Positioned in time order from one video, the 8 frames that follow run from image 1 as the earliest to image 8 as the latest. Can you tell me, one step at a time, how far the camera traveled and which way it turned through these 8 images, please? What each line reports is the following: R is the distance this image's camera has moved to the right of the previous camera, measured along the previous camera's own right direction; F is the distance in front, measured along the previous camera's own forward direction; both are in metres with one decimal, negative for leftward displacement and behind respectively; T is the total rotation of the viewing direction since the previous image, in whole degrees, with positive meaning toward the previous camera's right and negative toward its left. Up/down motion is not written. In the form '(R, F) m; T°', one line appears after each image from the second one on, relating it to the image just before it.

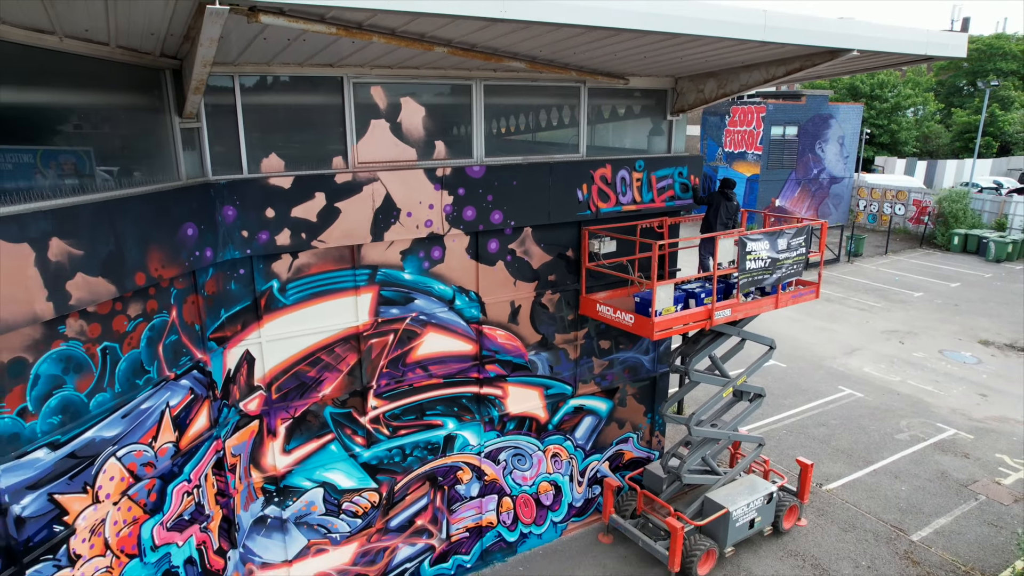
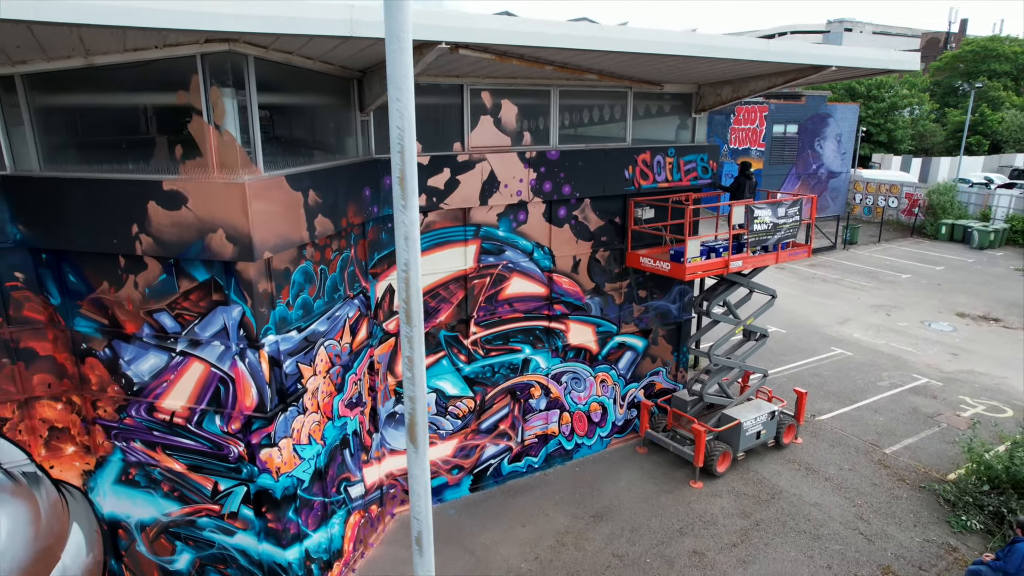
(-0.8, -2.2) m; 0°
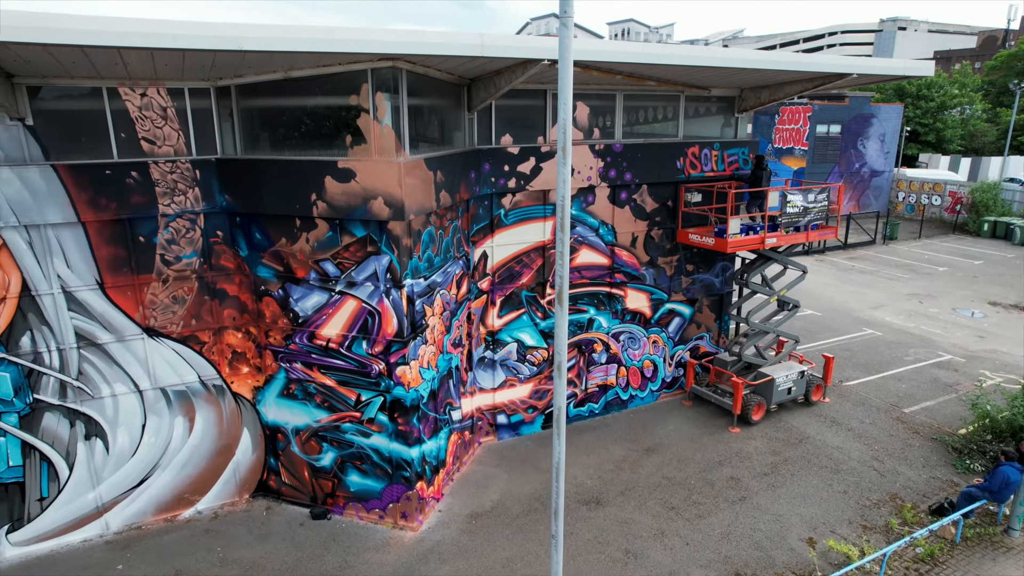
(-0.4, -1.9) m; -3°
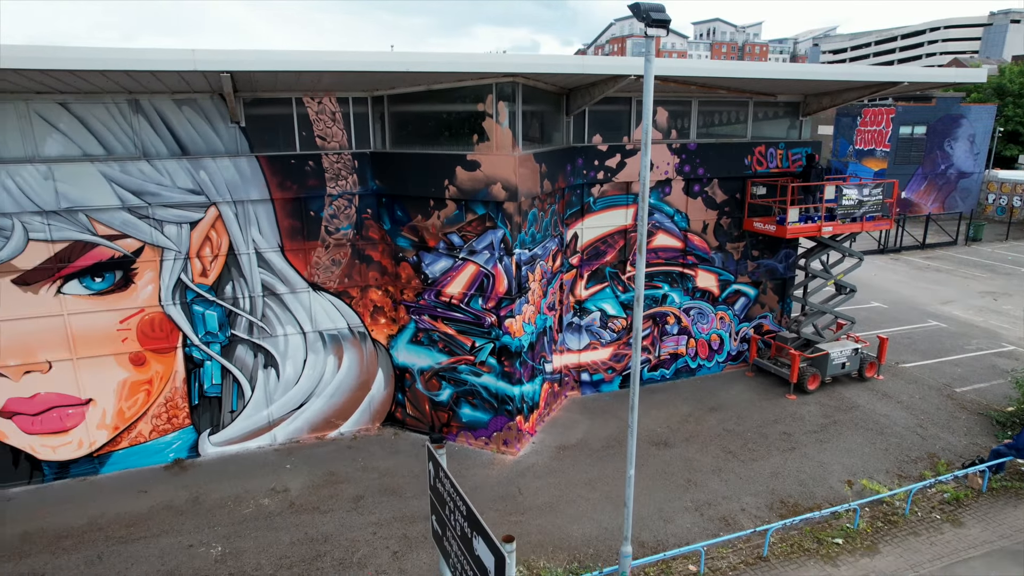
(-0.2, -2.0) m; -6°
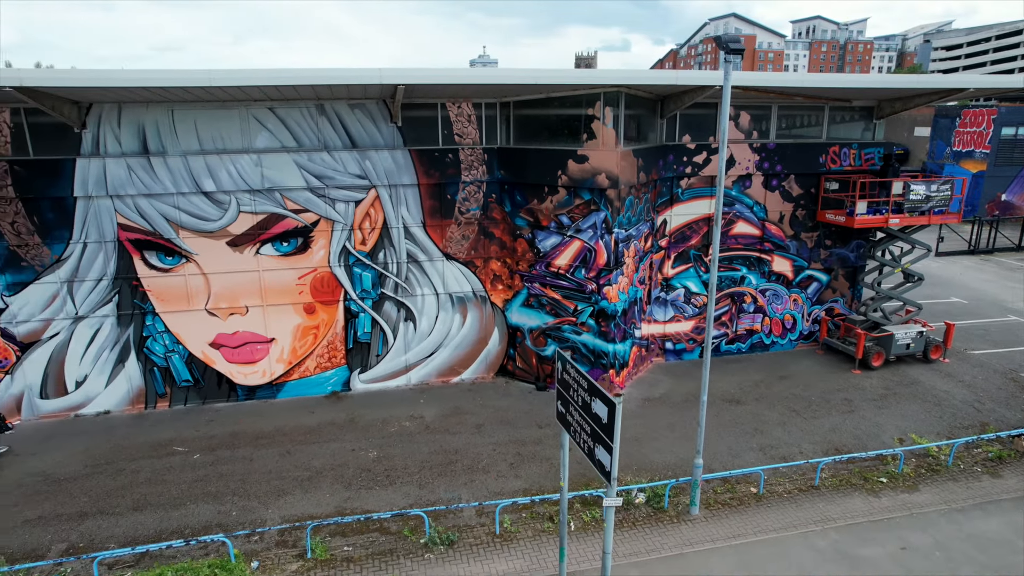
(-0.3, -2.2) m; -7°
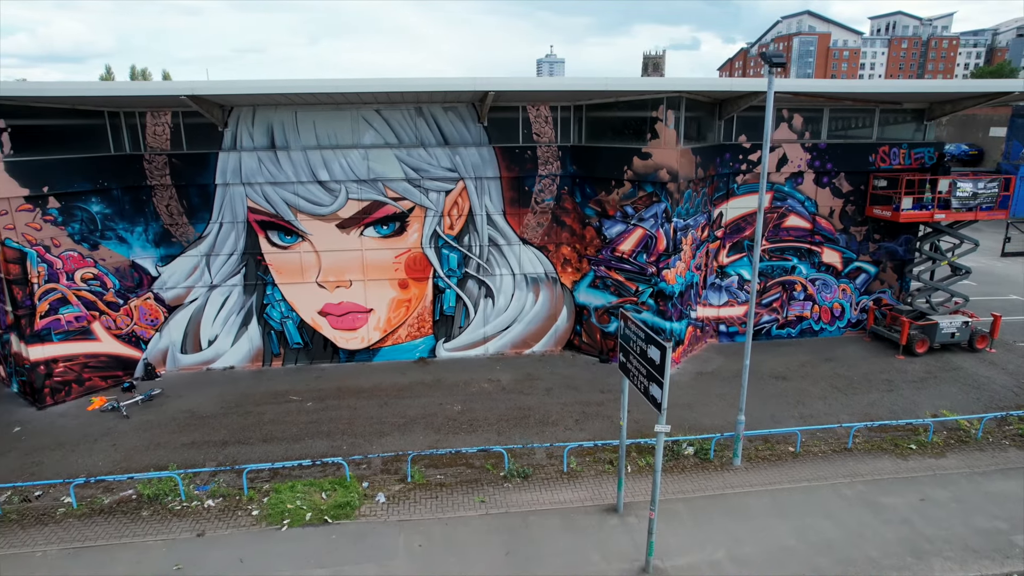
(-0.1, -1.7) m; -5°
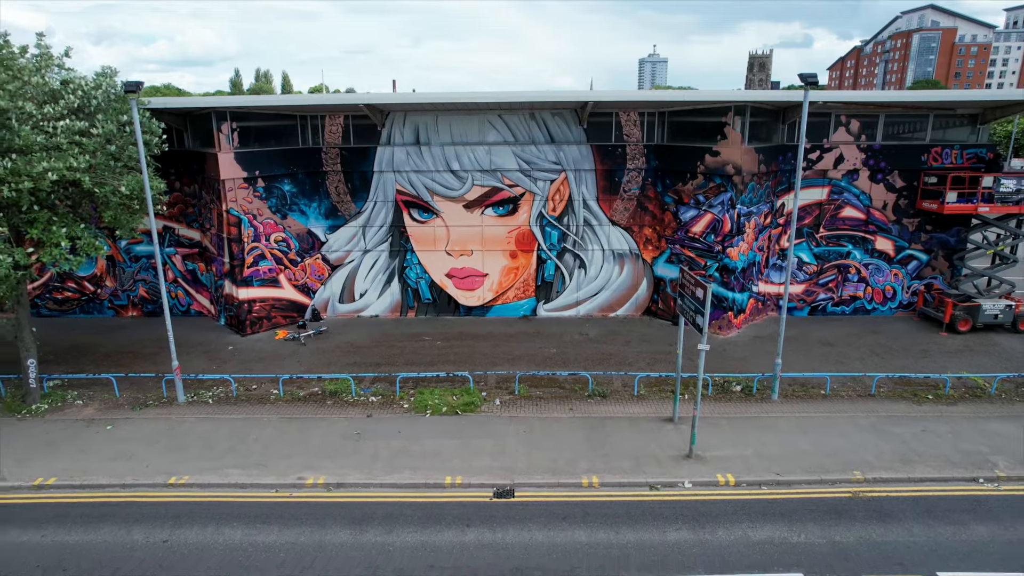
(+0.2, -3.5) m; -8°
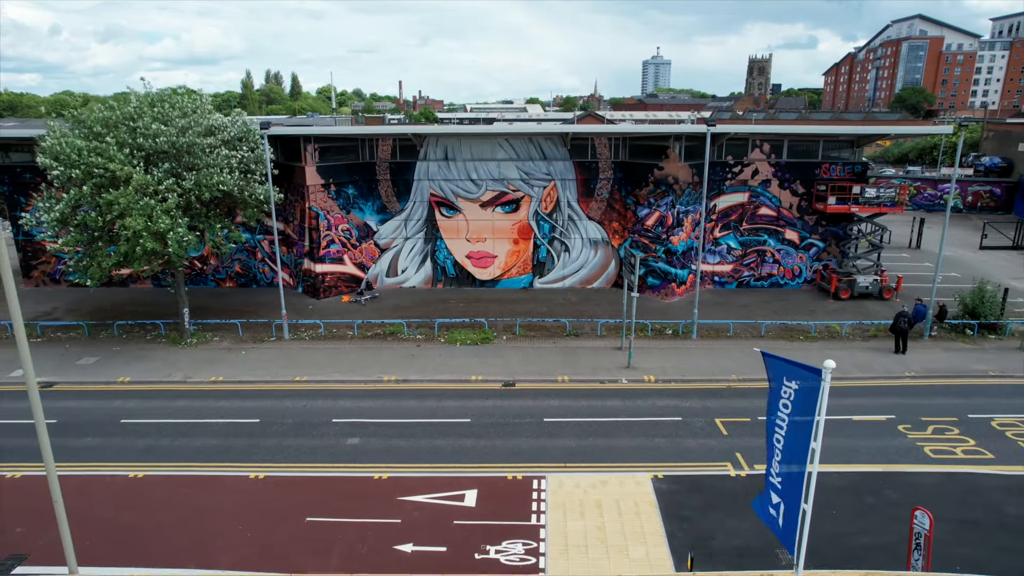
(0.0, -6.5) m; 0°
